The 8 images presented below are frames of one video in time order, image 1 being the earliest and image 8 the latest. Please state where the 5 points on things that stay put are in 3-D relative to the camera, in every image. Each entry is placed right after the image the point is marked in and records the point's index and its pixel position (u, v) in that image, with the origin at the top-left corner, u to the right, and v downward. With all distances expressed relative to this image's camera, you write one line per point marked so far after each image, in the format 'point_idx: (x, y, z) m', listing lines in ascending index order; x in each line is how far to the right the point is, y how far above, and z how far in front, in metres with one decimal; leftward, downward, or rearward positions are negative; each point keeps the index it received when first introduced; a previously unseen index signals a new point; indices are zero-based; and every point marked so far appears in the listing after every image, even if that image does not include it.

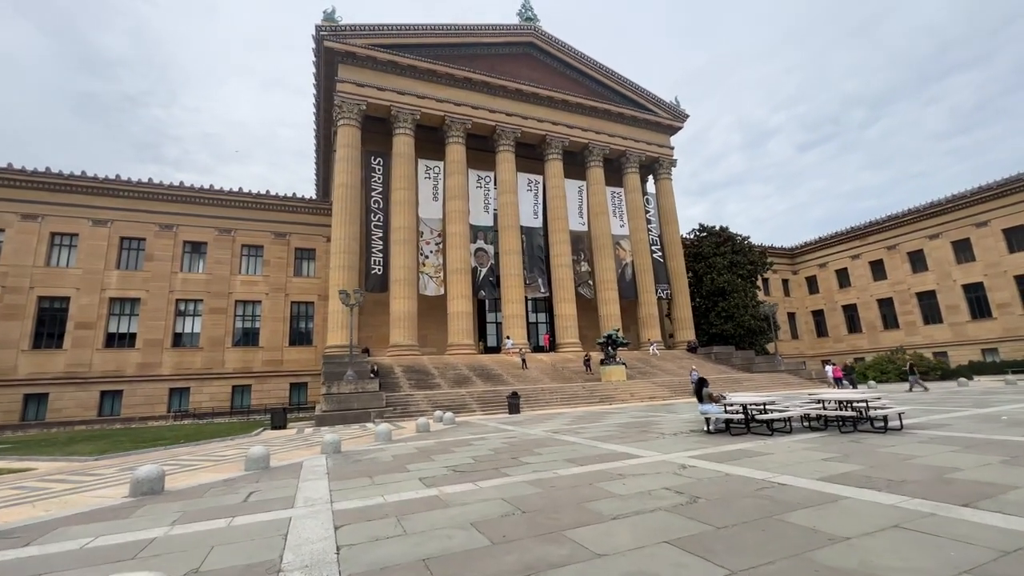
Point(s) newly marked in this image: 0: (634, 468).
0: (+1.7, -2.4, +6.0) m
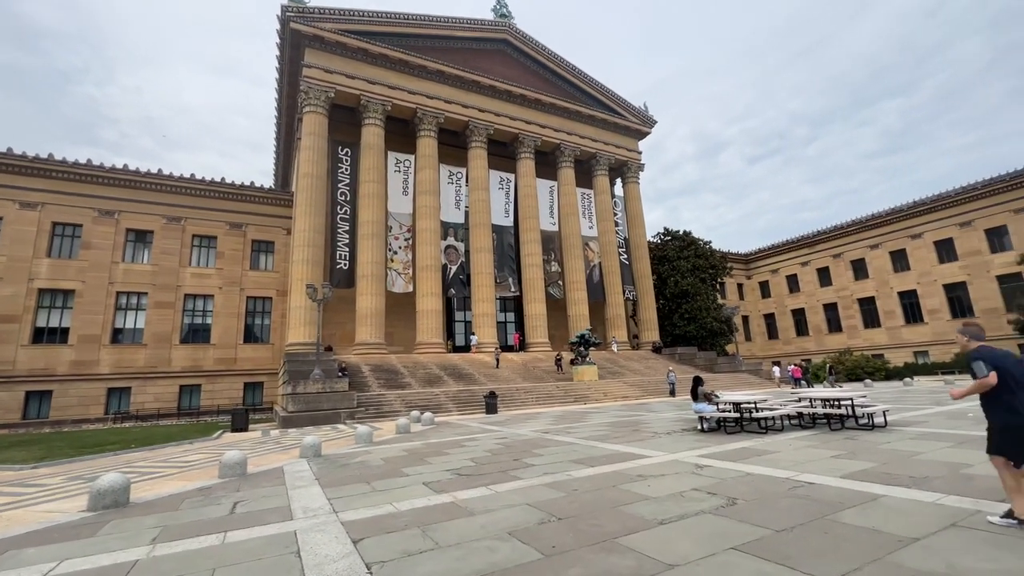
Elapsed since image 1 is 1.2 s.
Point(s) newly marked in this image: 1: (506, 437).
0: (+1.8, -2.3, +5.8) m
1: (-0.1, -3.2, +9.7) m
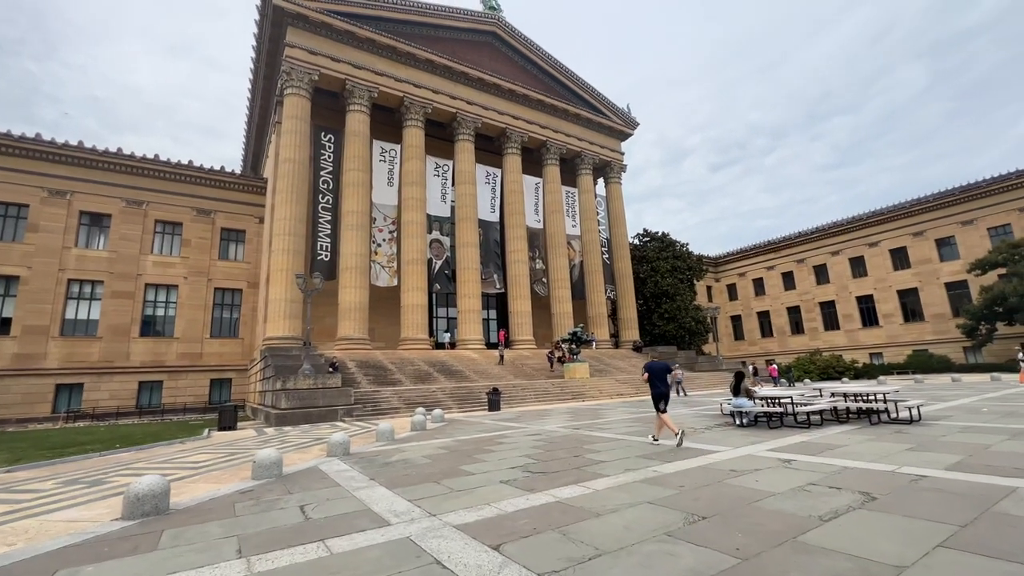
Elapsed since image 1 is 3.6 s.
0: (+2.8, -2.2, +5.6) m
1: (+0.5, -3.0, +9.3) m
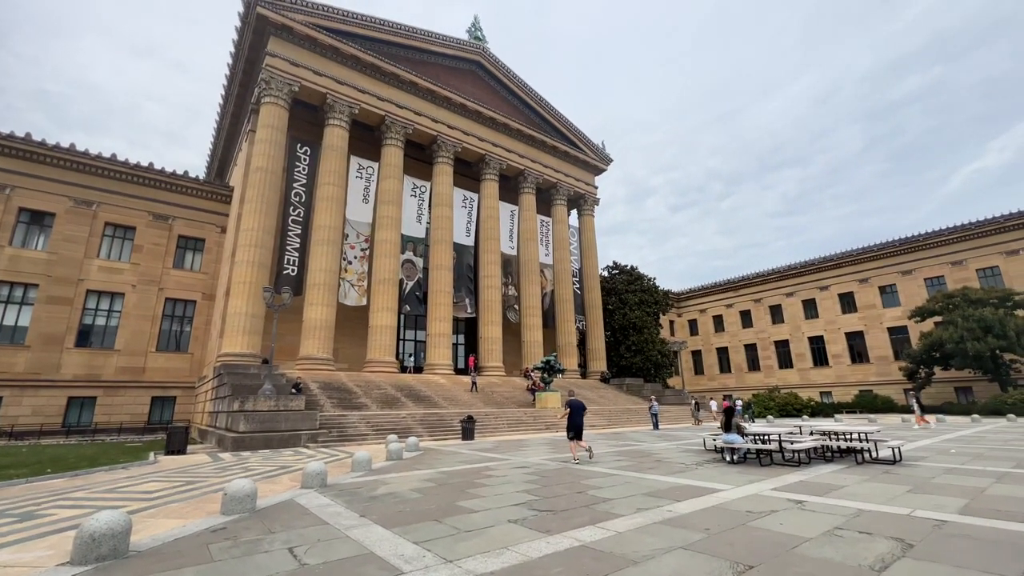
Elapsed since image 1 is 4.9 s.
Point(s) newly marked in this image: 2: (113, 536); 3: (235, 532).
0: (+2.9, -2.6, +5.4) m
1: (+0.3, -3.5, +8.9) m
2: (-3.4, -2.1, +3.8) m
3: (-2.8, -2.4, +4.5) m
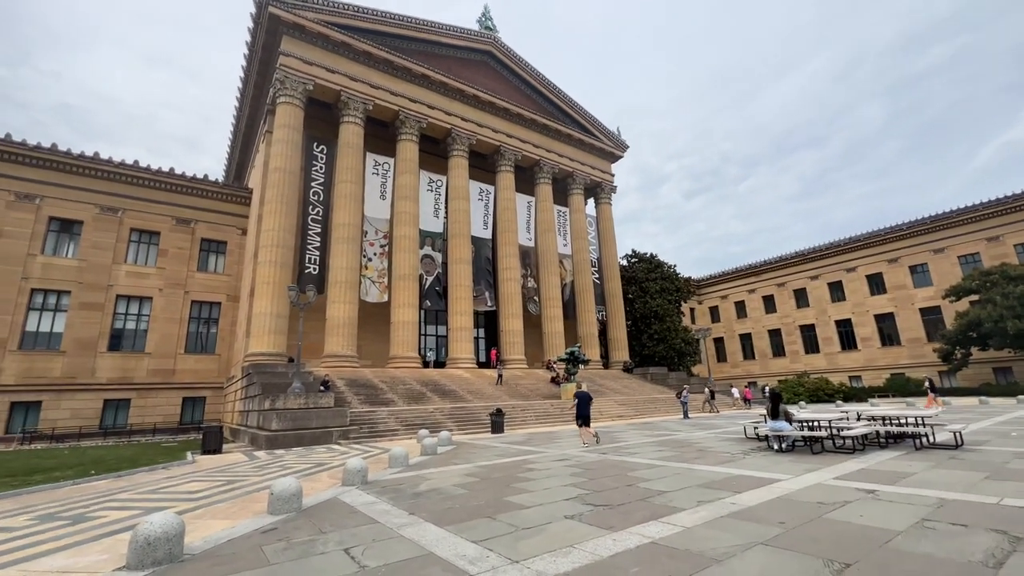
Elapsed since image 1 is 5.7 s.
0: (+3.5, -2.3, +5.1) m
1: (+1.0, -3.3, +8.7) m
2: (-2.8, -2.1, +3.7) m
3: (-2.2, -2.4, +4.4) m
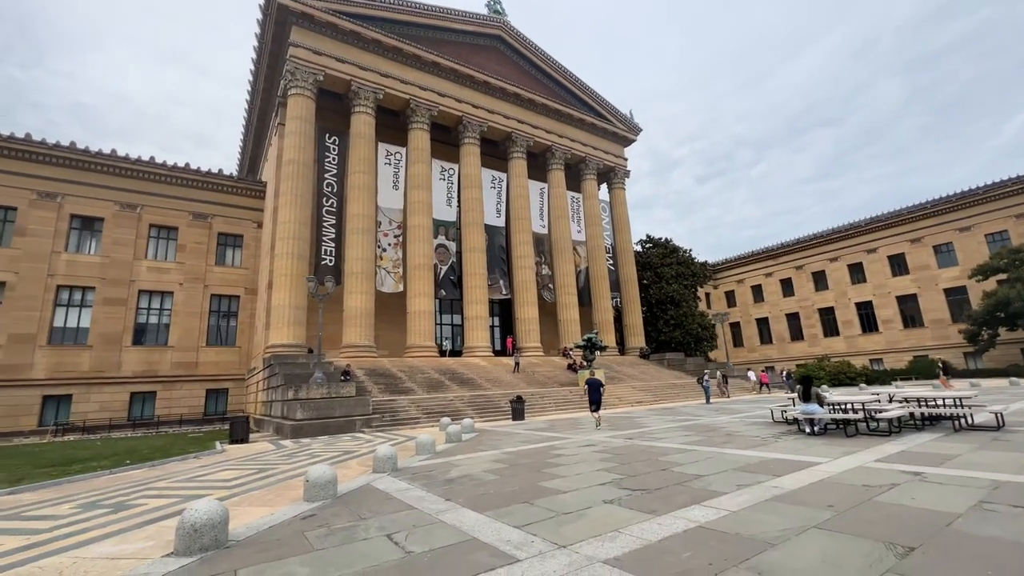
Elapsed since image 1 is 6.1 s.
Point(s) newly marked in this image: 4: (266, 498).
0: (+3.8, -2.1, +5.0) m
1: (+1.5, -3.0, +8.6) m
2: (-2.5, -2.0, +3.7) m
3: (-1.8, -2.3, +4.4) m
4: (-3.0, -2.6, +5.5) m
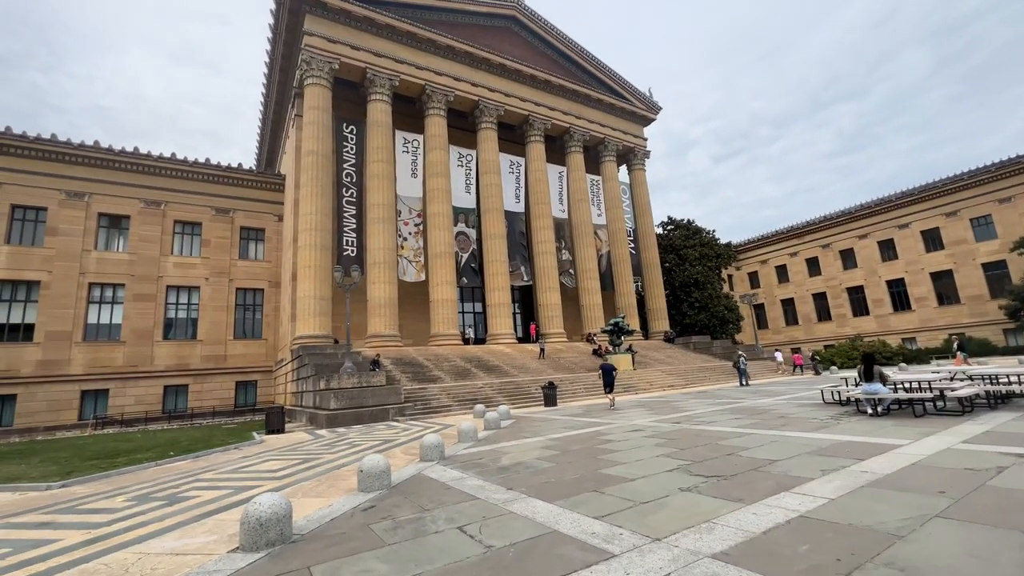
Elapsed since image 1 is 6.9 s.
0: (+4.5, -1.8, +4.6) m
1: (+2.3, -2.6, +8.3) m
2: (-1.8, -1.8, +3.5) m
3: (-1.2, -2.1, +4.2) m
4: (-2.3, -2.4, +5.3) m
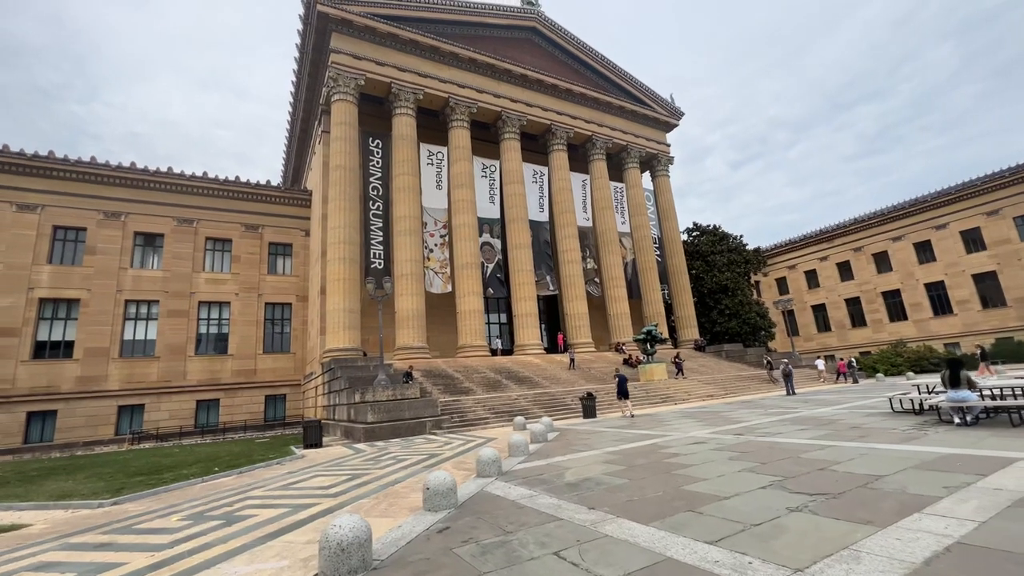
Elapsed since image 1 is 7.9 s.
0: (+5.3, -1.7, +4.0) m
1: (+3.3, -2.7, +7.9) m
2: (-1.1, -1.9, +3.2) m
3: (-0.4, -2.1, +3.9) m
4: (-1.5, -2.5, +5.1) m
